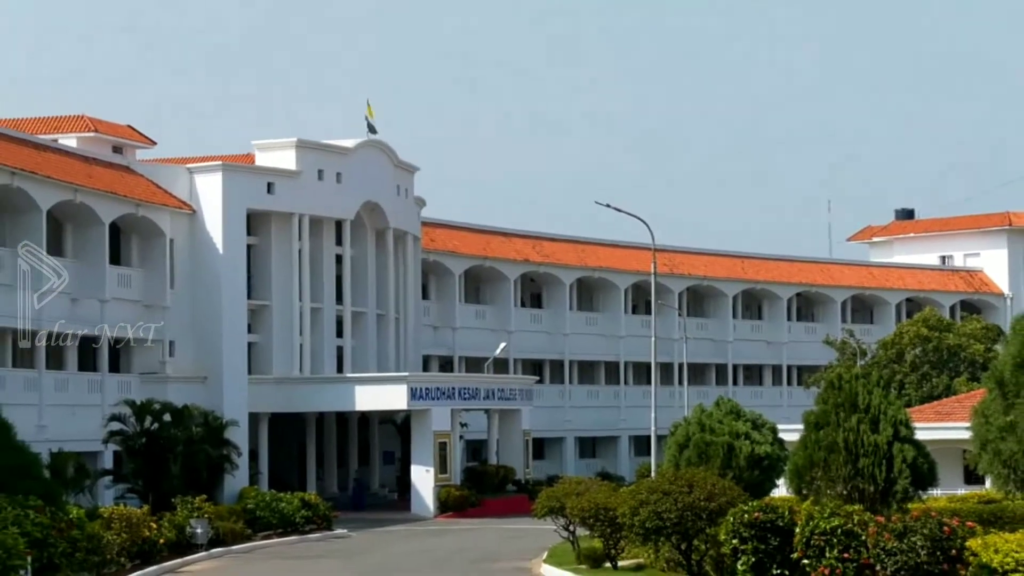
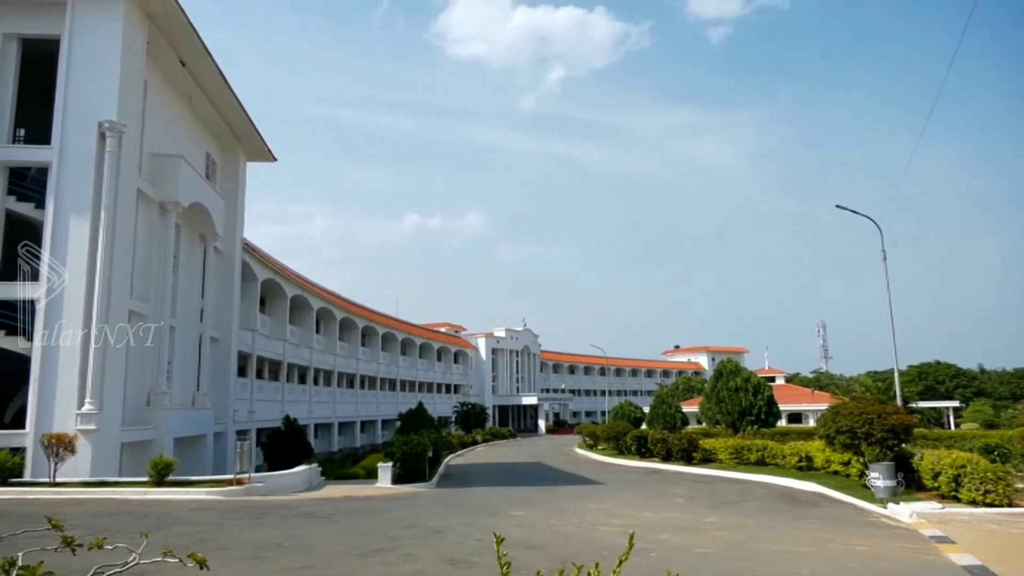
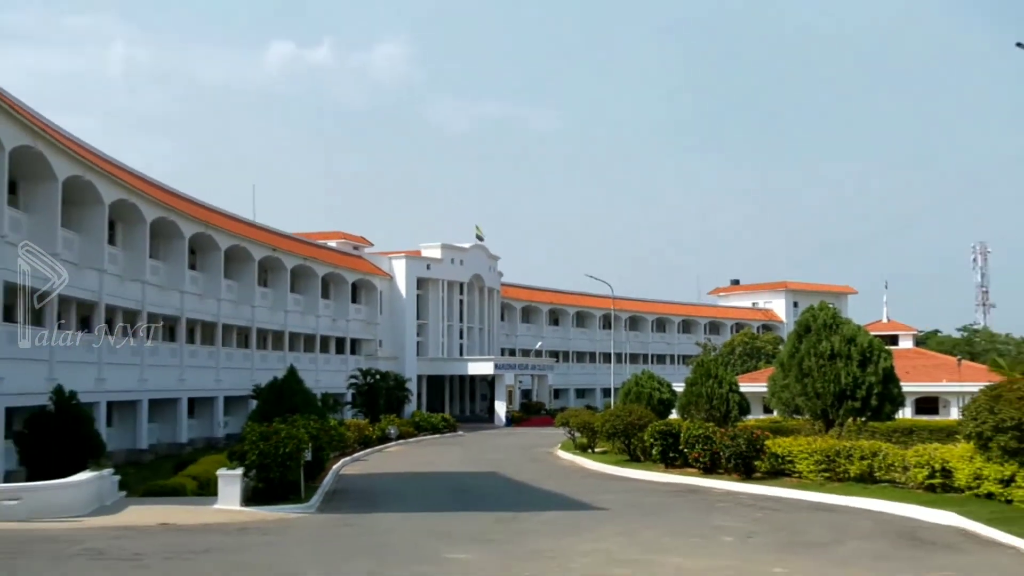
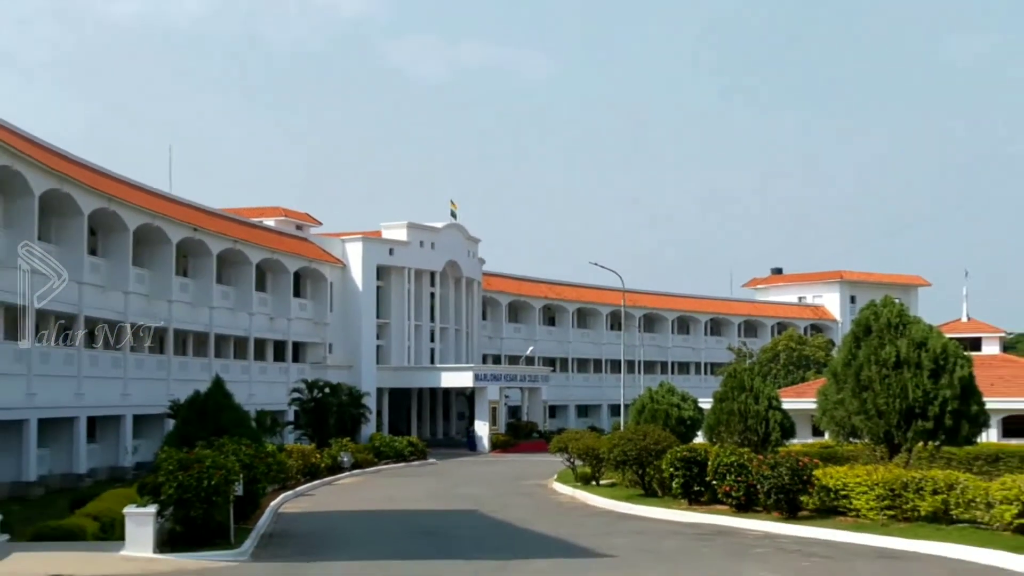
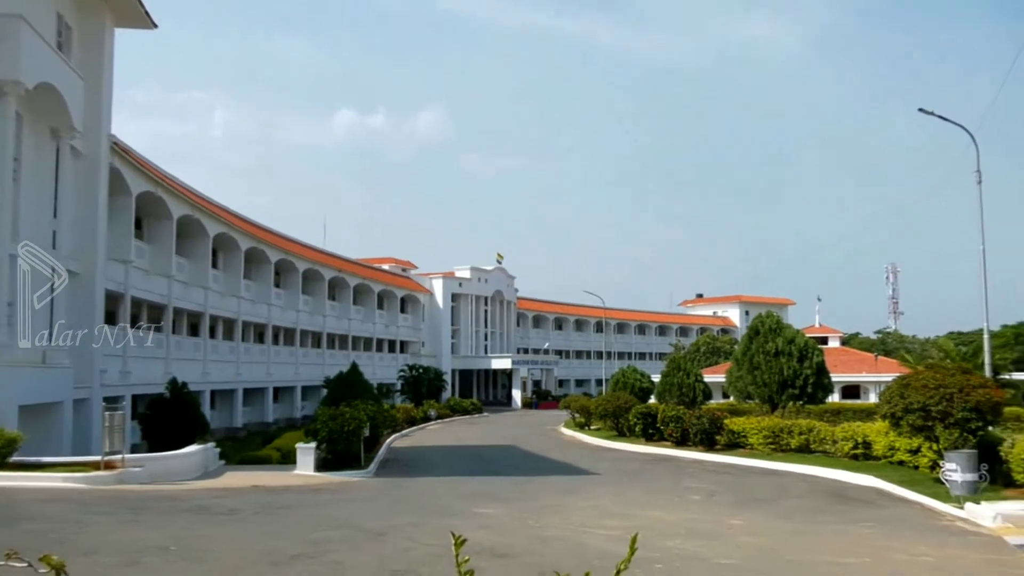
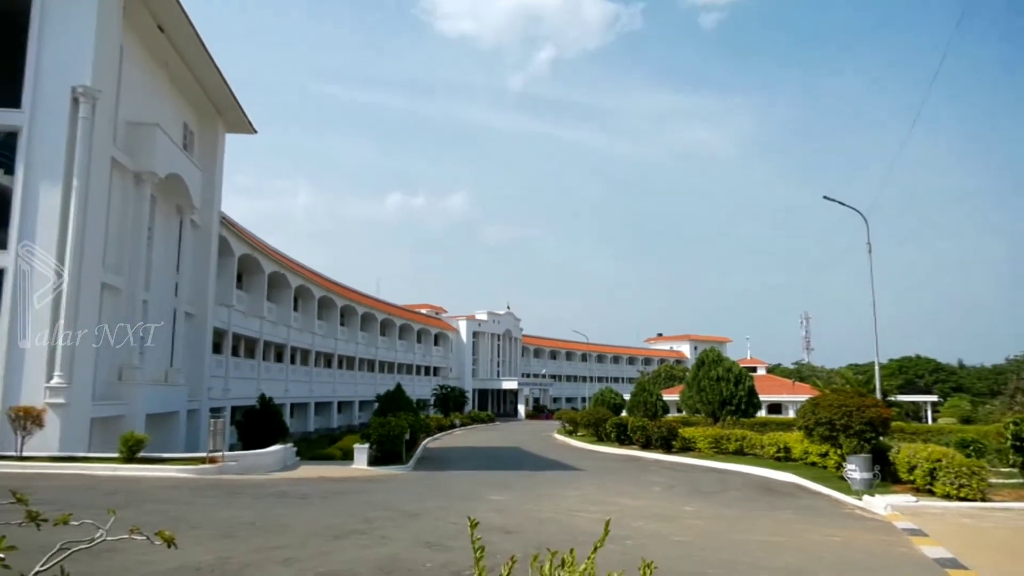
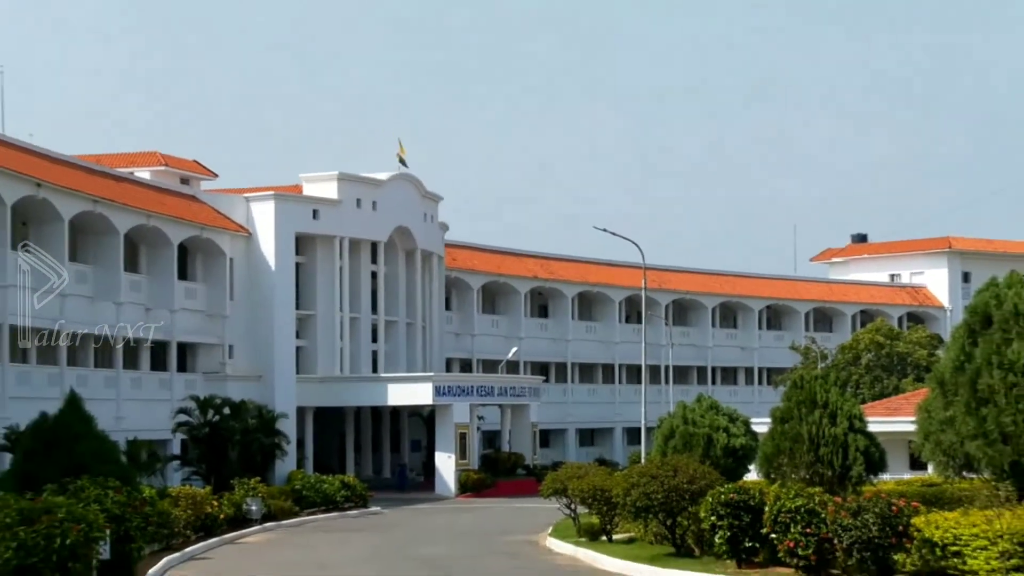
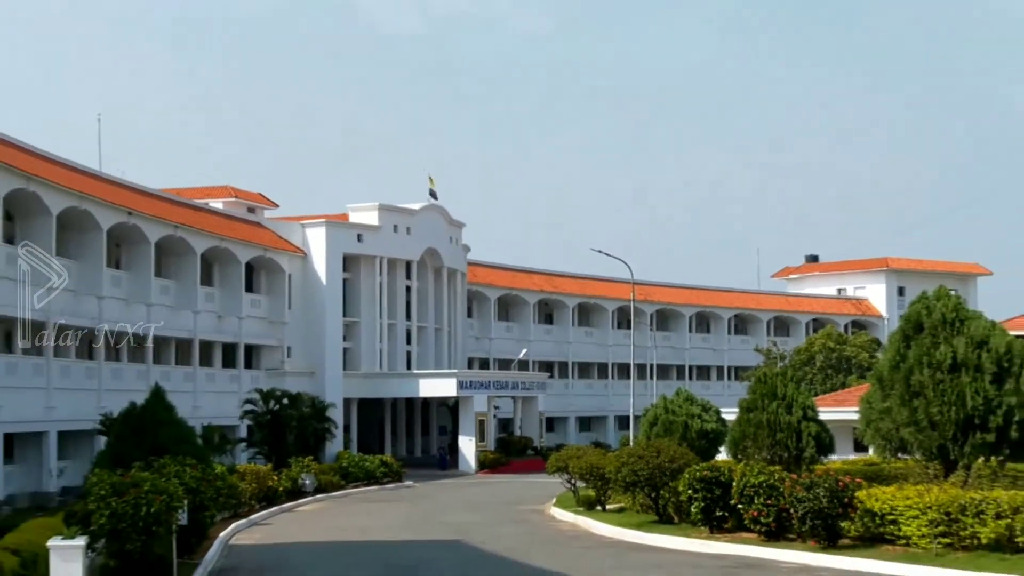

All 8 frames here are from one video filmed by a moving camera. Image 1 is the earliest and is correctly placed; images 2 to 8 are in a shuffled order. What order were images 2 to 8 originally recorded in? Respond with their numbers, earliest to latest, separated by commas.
7, 8, 4, 3, 5, 6, 2
